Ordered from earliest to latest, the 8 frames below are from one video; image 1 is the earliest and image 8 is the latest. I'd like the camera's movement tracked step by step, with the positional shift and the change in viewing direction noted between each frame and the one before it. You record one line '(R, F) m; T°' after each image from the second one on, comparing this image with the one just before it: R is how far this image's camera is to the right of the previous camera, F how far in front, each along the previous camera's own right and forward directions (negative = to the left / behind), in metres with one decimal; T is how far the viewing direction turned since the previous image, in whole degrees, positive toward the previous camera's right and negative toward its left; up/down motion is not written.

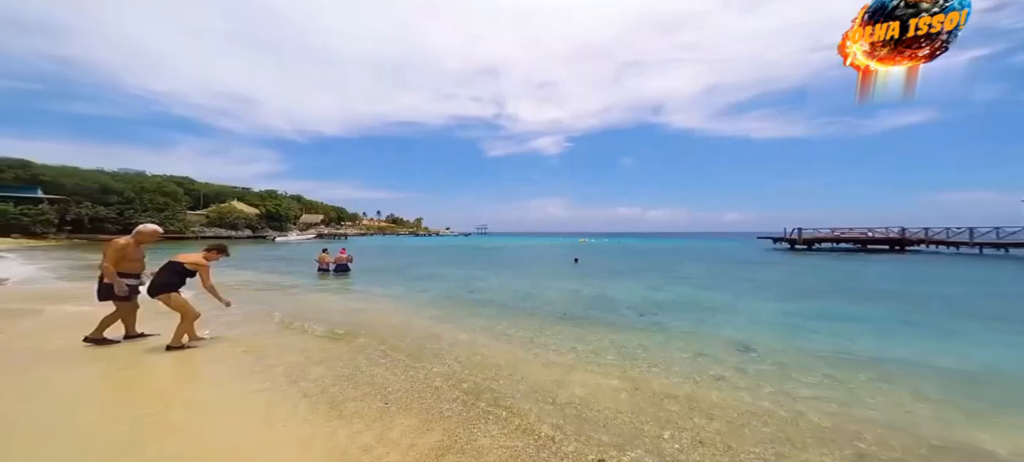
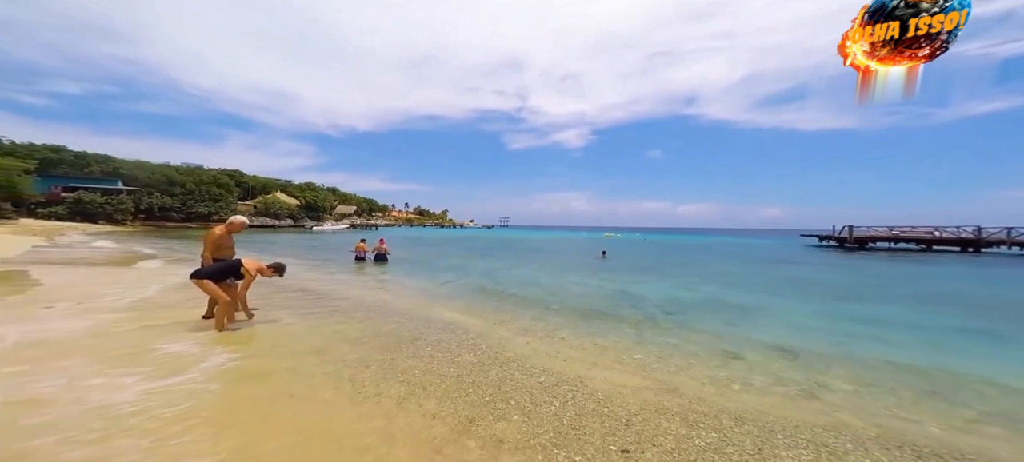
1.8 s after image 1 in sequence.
(+0.3, -0.1) m; -5°
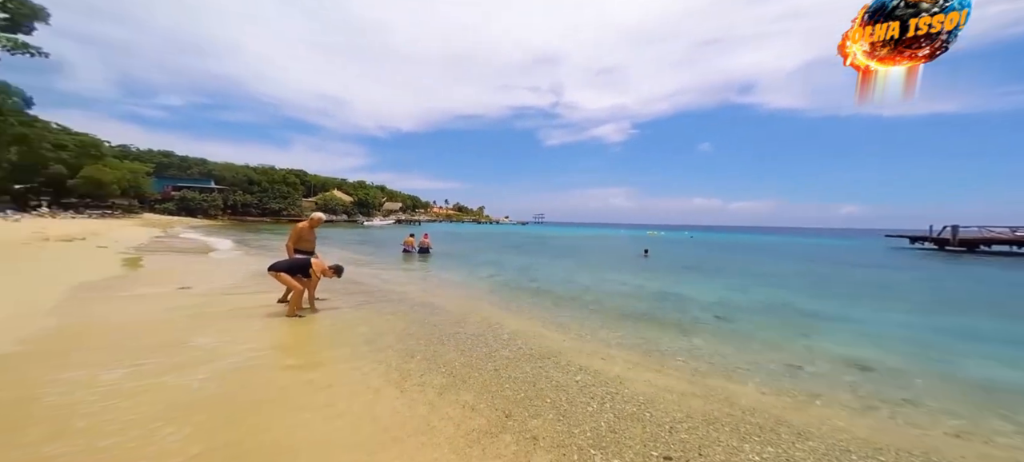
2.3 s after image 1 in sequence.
(+0.4, -0.2) m; -8°
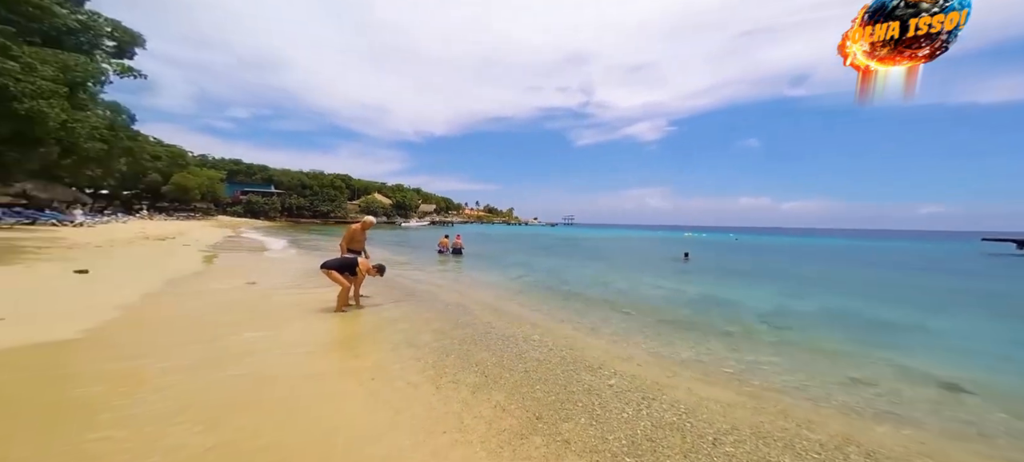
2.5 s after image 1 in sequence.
(+0.3, -0.1) m; -6°
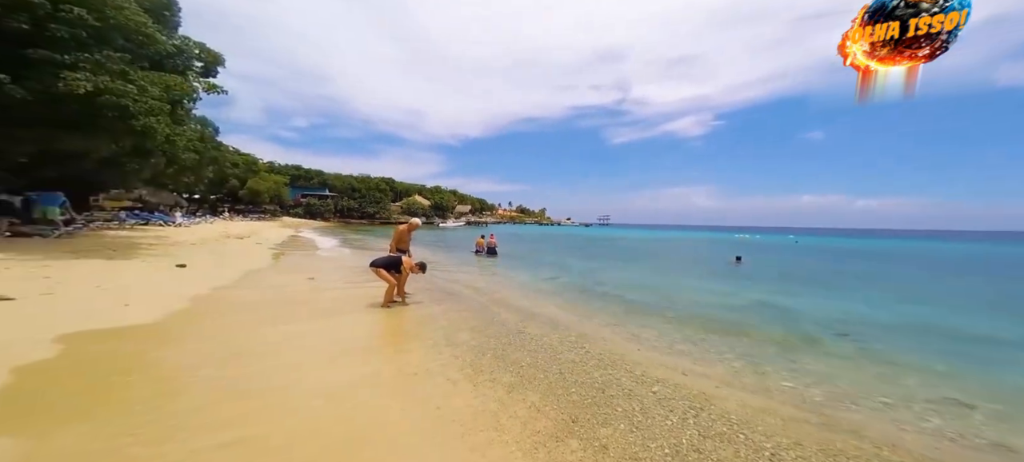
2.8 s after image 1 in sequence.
(+0.3, -0.1) m; -7°
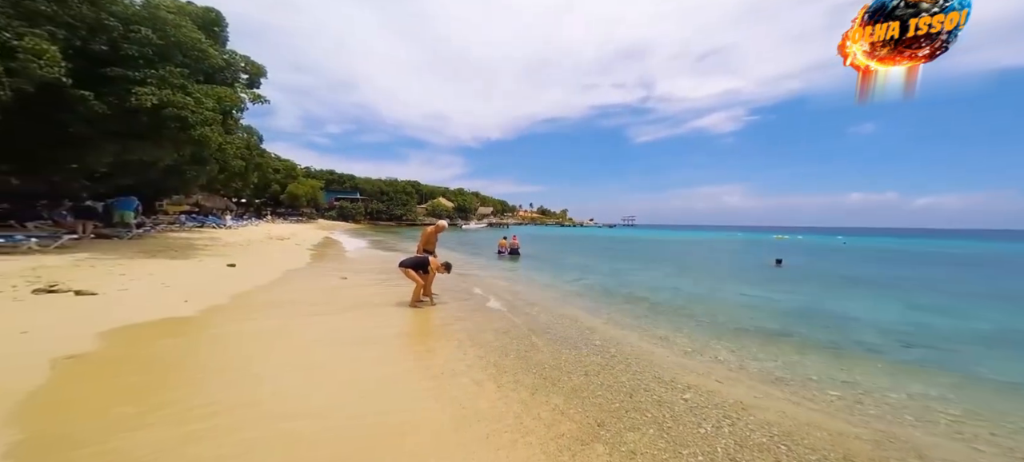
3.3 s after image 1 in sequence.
(+0.1, -0.3) m; -4°
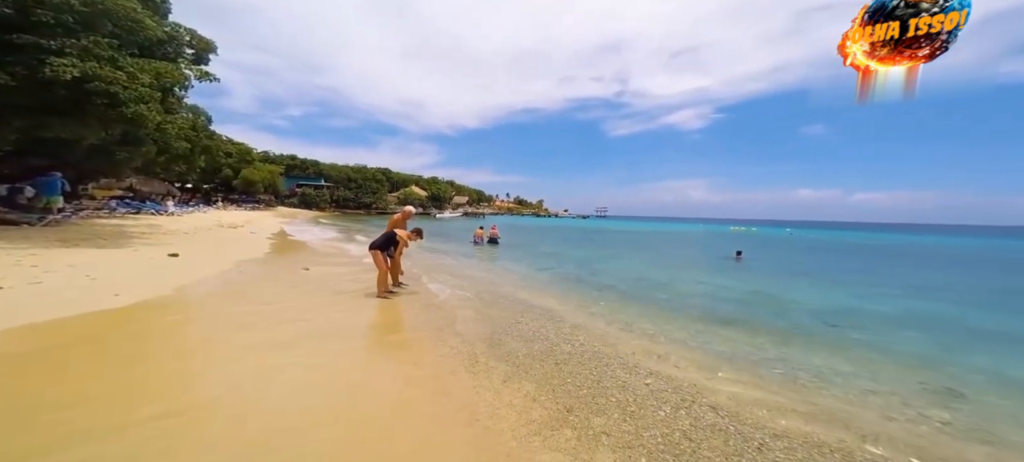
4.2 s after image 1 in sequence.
(-0.1, +0.3) m; +5°
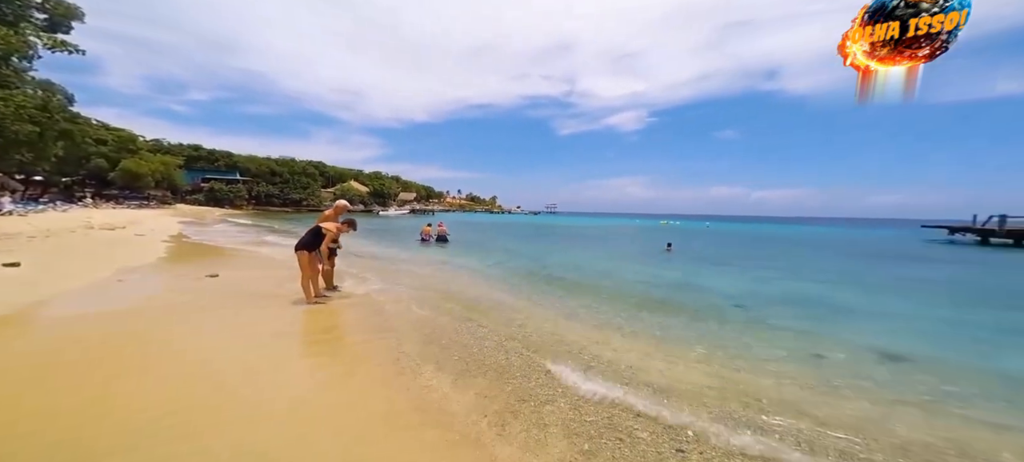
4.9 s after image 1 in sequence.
(-0.4, +0.4) m; +9°
